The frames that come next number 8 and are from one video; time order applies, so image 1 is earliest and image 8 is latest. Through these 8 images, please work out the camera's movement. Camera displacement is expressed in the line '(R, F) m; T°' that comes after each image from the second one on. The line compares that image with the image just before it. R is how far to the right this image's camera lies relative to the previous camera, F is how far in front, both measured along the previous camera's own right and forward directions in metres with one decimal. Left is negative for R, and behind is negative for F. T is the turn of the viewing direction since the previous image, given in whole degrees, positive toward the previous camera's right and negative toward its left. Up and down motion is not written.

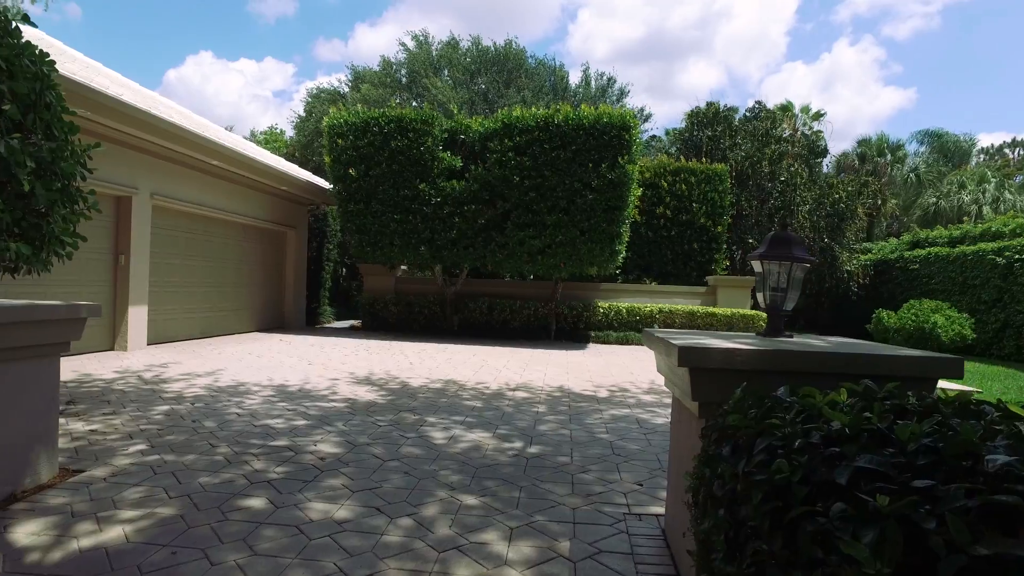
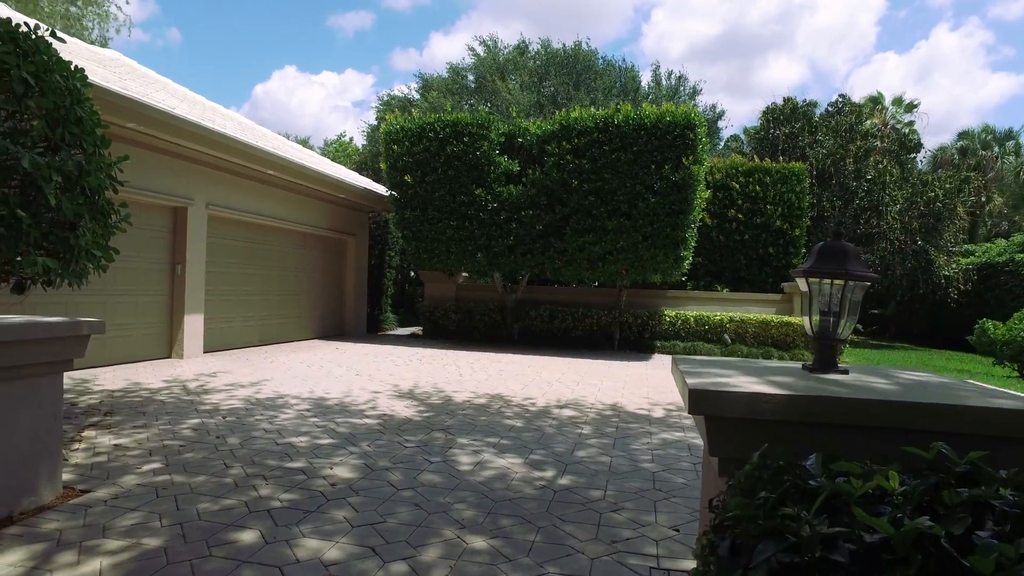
(+0.3, +0.4) m; -7°
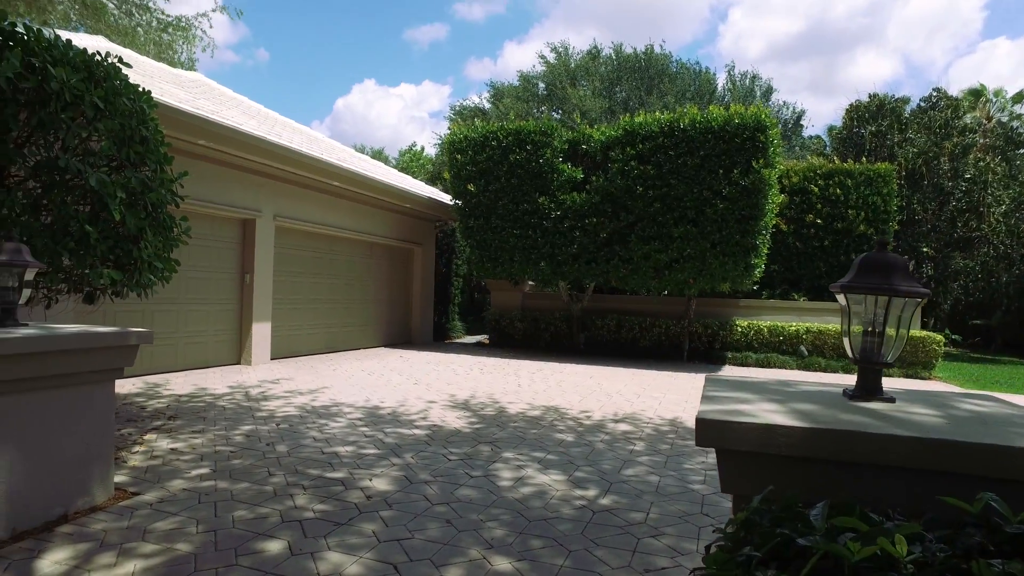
(+0.2, +0.1) m; -7°
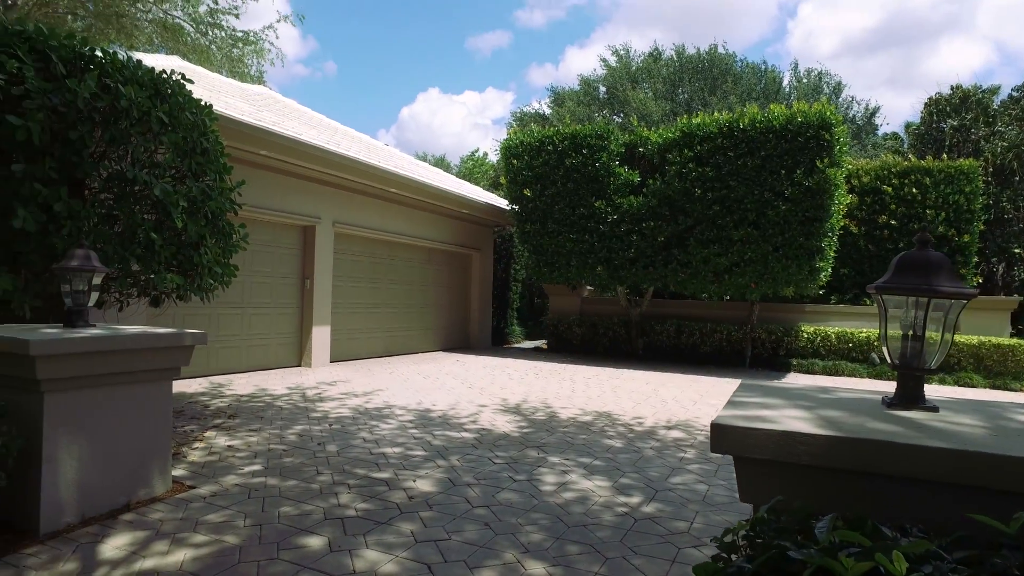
(+0.1, 0.0) m; -5°
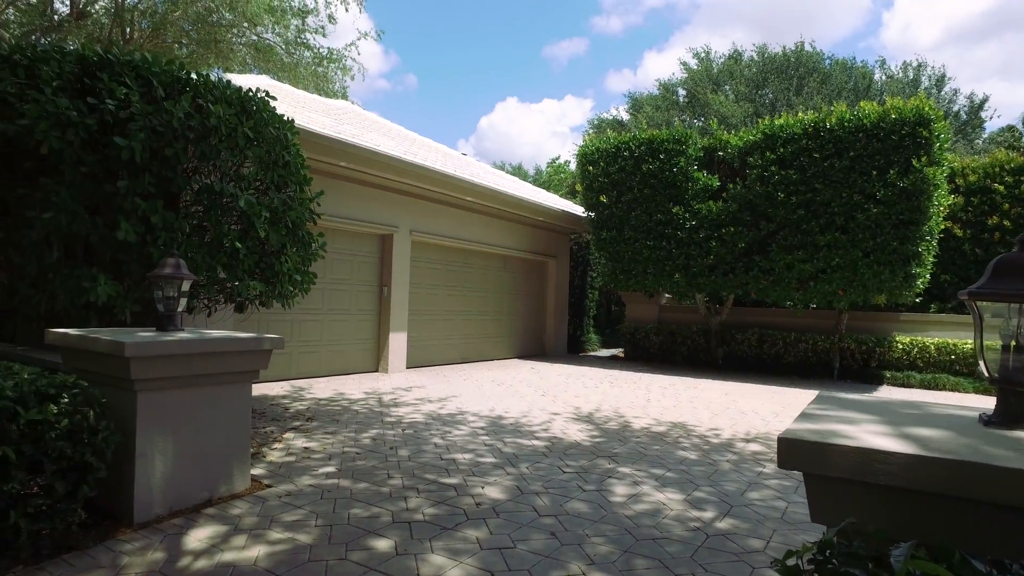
(+0.1, 0.0) m; -7°
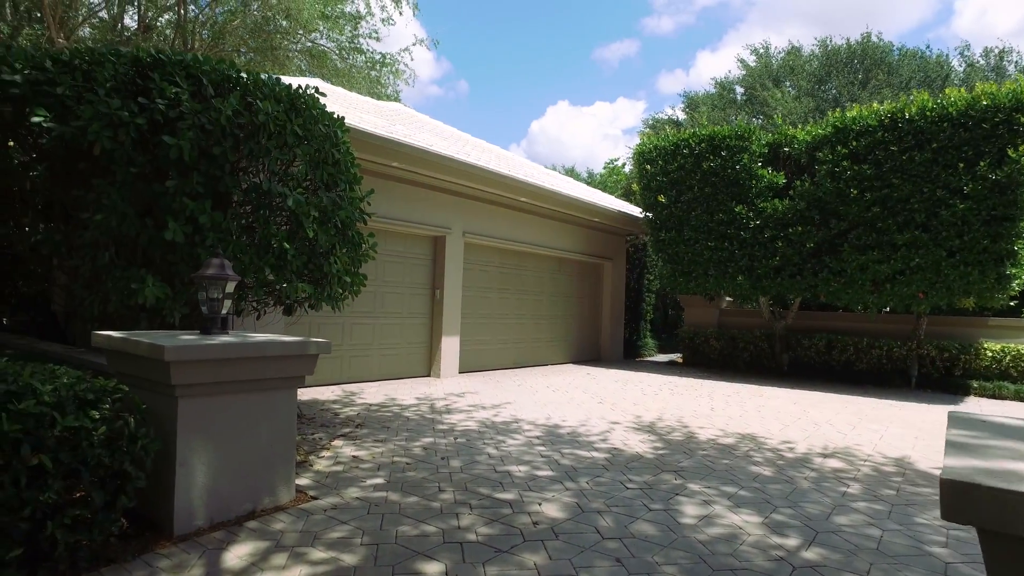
(0.0, +0.3) m; -4°
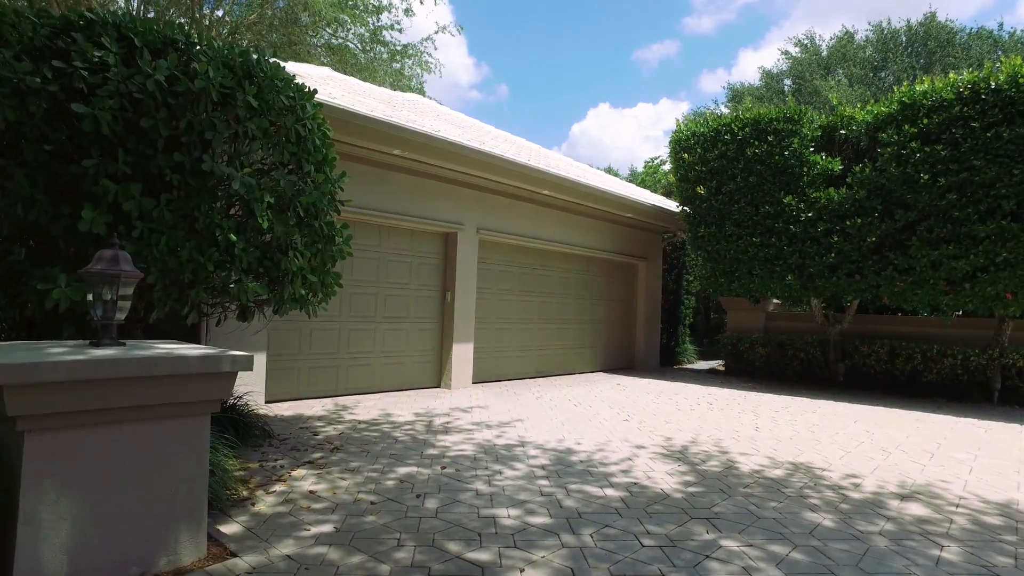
(+0.3, +1.0) m; -4°
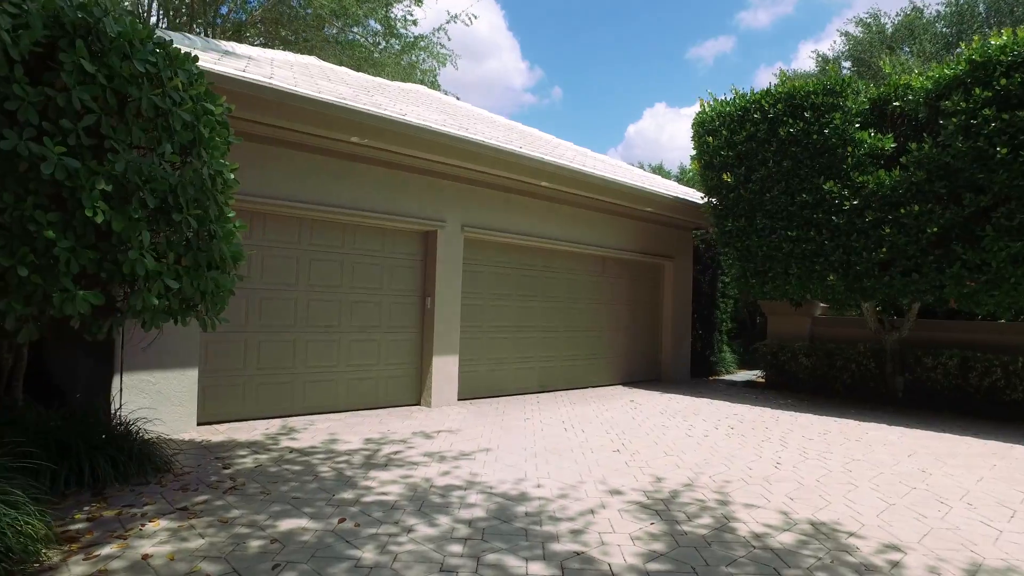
(+0.8, +1.1) m; -5°
